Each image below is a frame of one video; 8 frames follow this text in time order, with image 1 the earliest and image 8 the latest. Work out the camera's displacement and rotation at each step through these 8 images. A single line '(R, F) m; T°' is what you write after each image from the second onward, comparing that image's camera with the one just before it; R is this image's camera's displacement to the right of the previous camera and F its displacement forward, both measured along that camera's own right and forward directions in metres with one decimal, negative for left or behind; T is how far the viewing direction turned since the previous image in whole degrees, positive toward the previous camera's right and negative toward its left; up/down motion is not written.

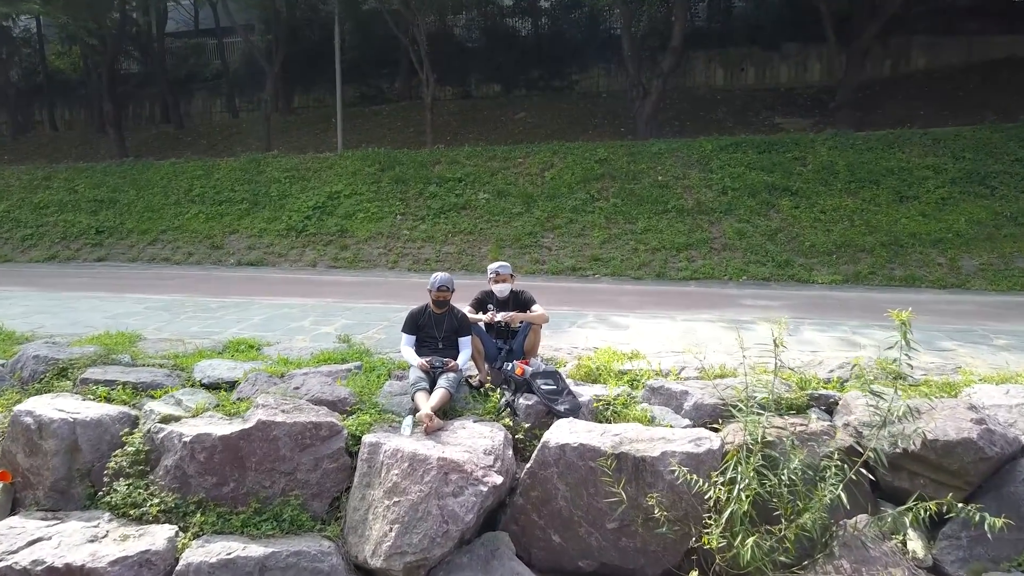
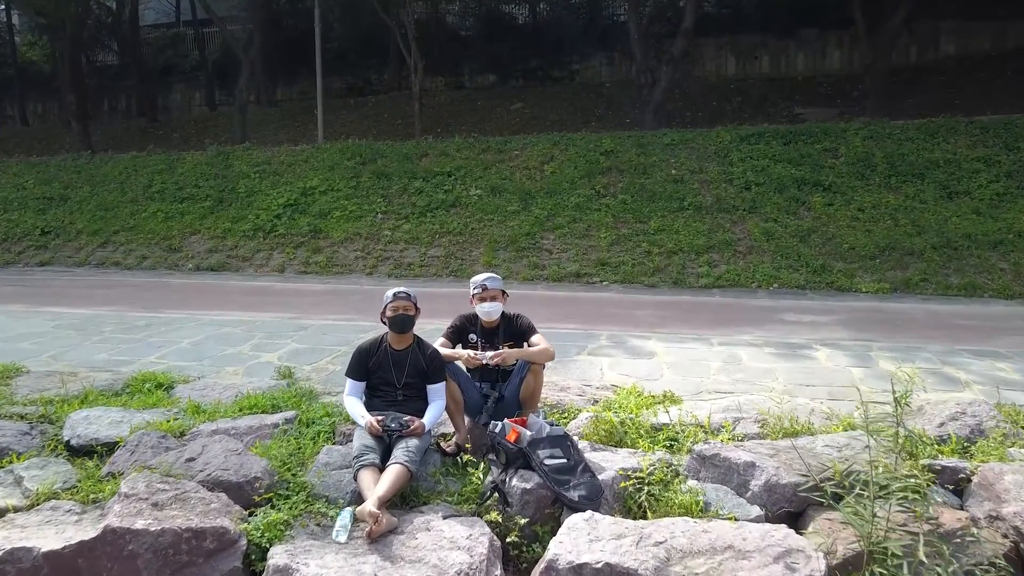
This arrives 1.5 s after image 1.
(0.0, +2.0) m; 0°
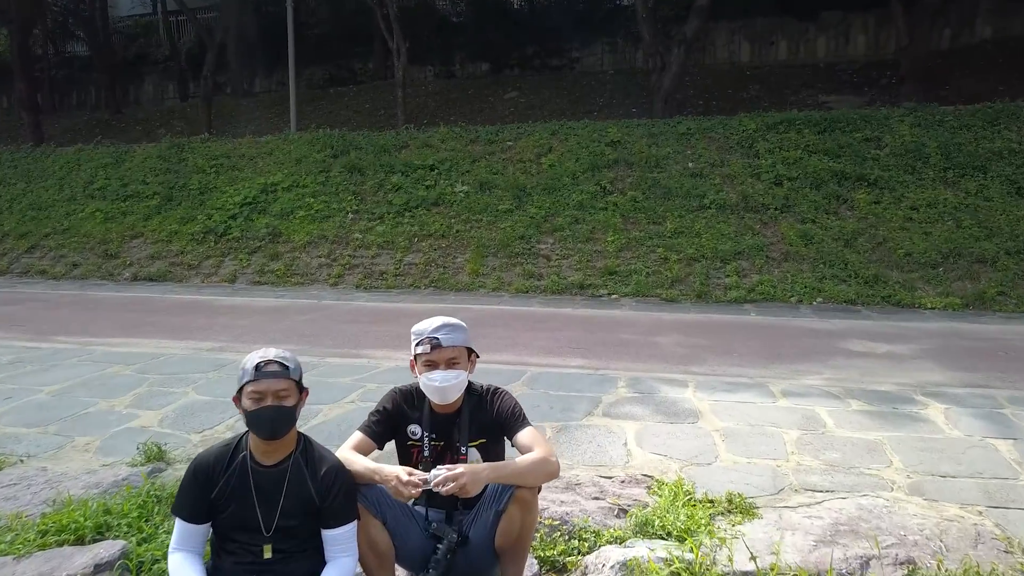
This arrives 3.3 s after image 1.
(+0.1, +2.2) m; 0°
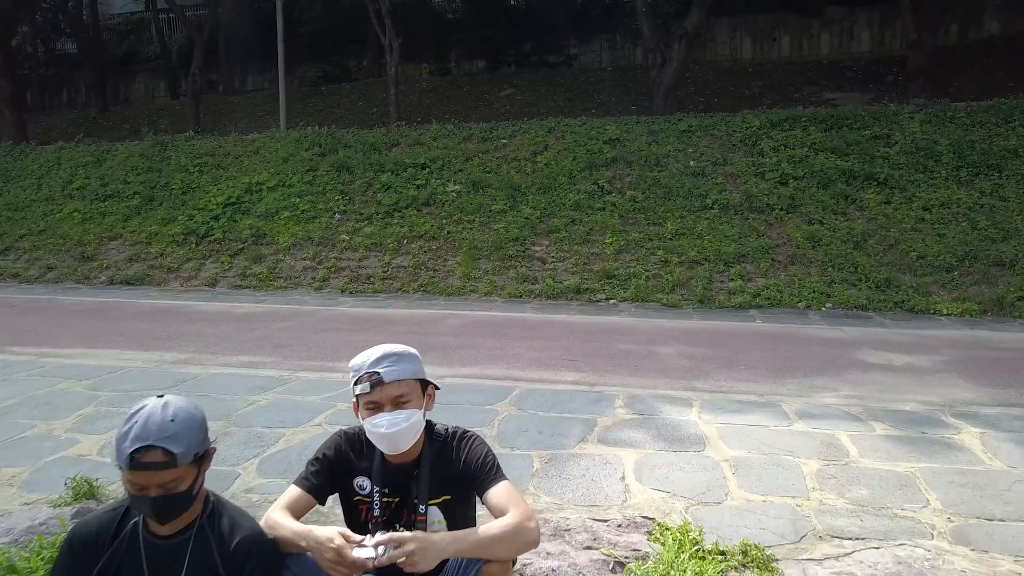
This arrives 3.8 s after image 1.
(+0.1, +0.6) m; 0°
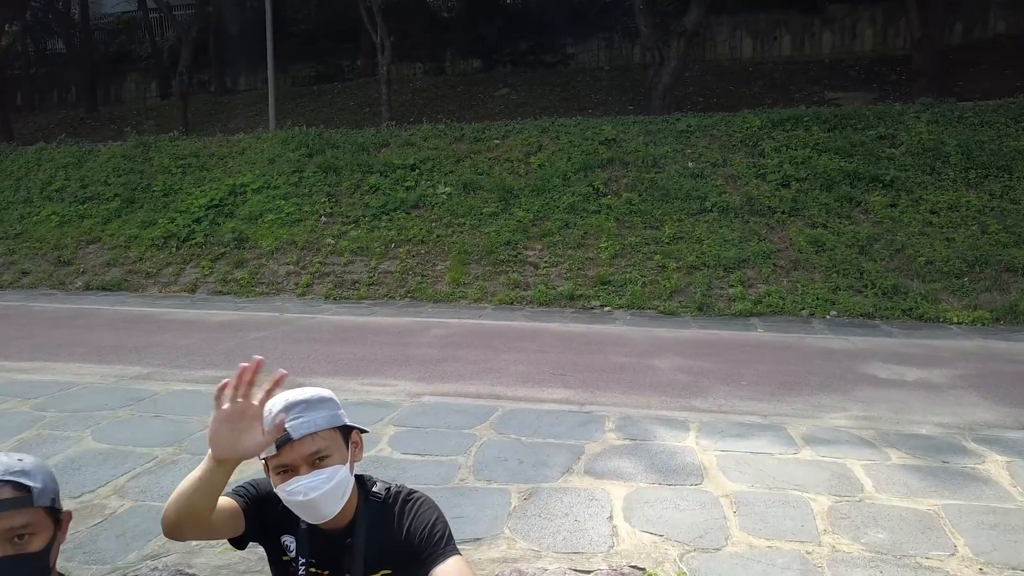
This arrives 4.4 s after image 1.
(+0.1, +0.5) m; 0°
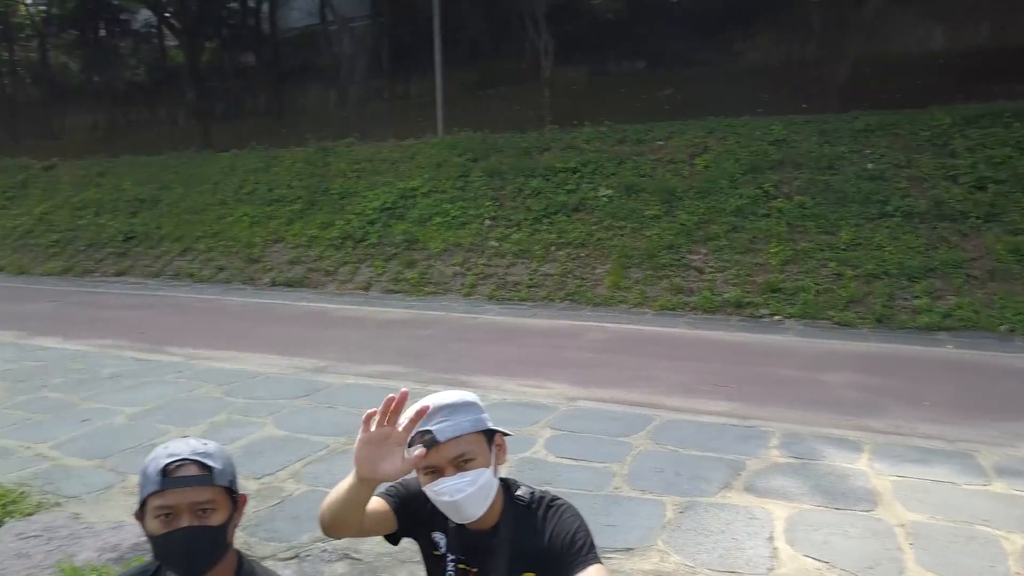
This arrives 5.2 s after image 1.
(0.0, 0.0) m; -11°
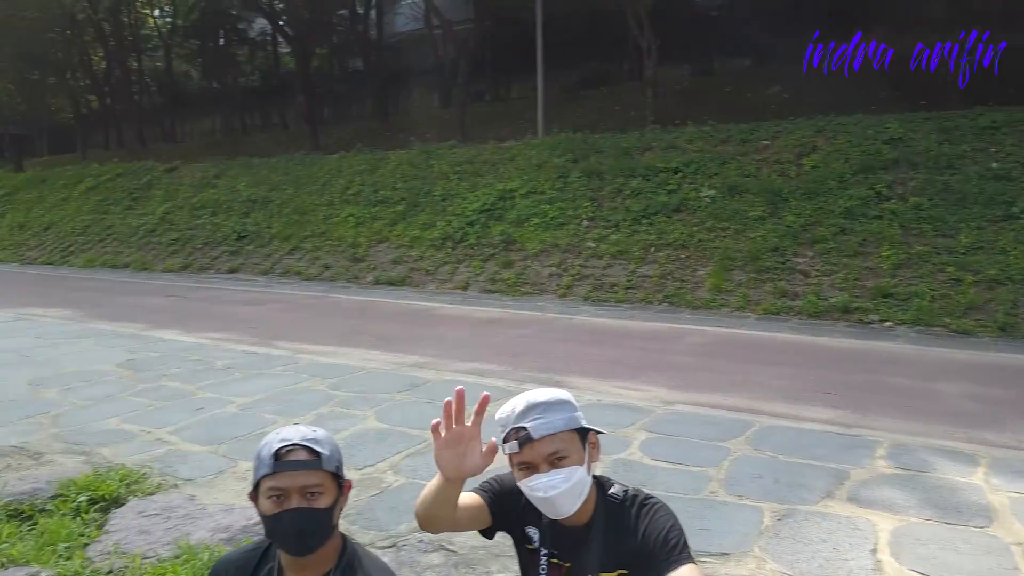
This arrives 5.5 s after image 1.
(0.0, 0.0) m; -7°
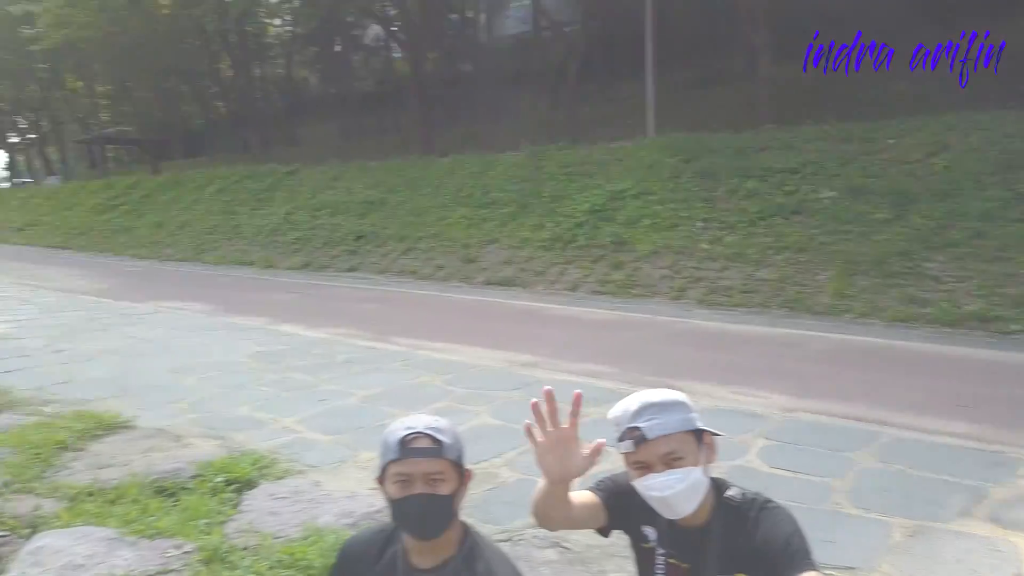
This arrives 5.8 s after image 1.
(0.0, 0.0) m; -8°
